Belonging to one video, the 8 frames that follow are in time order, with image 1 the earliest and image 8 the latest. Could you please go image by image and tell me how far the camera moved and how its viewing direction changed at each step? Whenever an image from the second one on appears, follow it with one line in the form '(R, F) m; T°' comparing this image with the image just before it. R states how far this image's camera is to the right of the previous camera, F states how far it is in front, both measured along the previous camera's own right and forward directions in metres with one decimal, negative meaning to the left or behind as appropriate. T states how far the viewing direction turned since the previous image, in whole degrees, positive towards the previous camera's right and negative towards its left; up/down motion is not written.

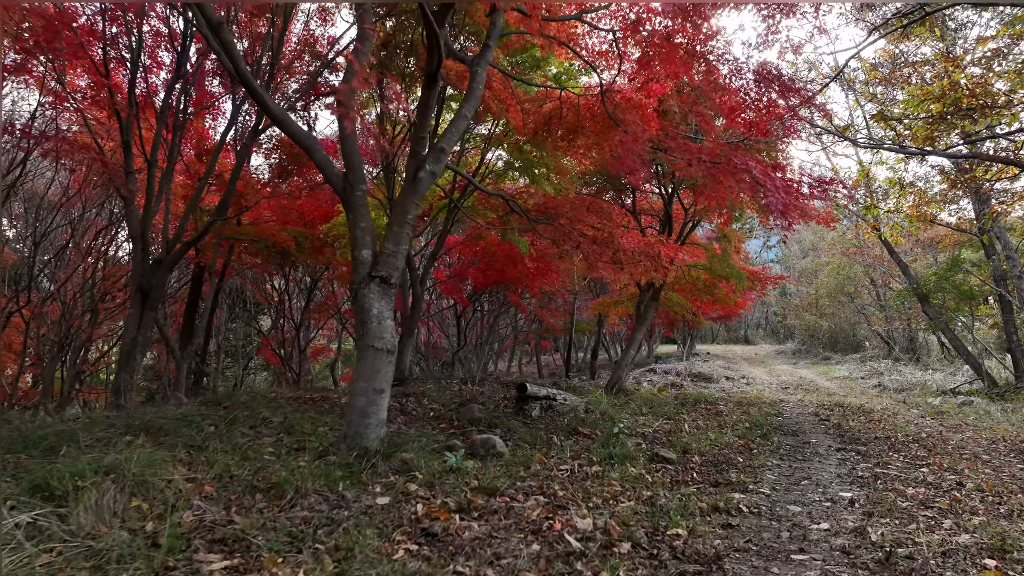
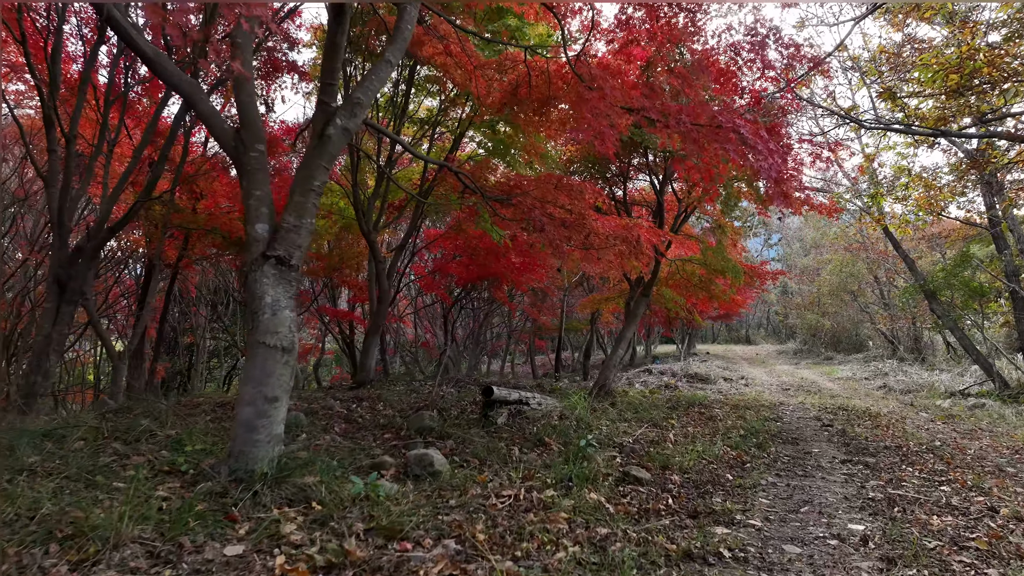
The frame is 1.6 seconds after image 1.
(+0.4, +0.6) m; 0°
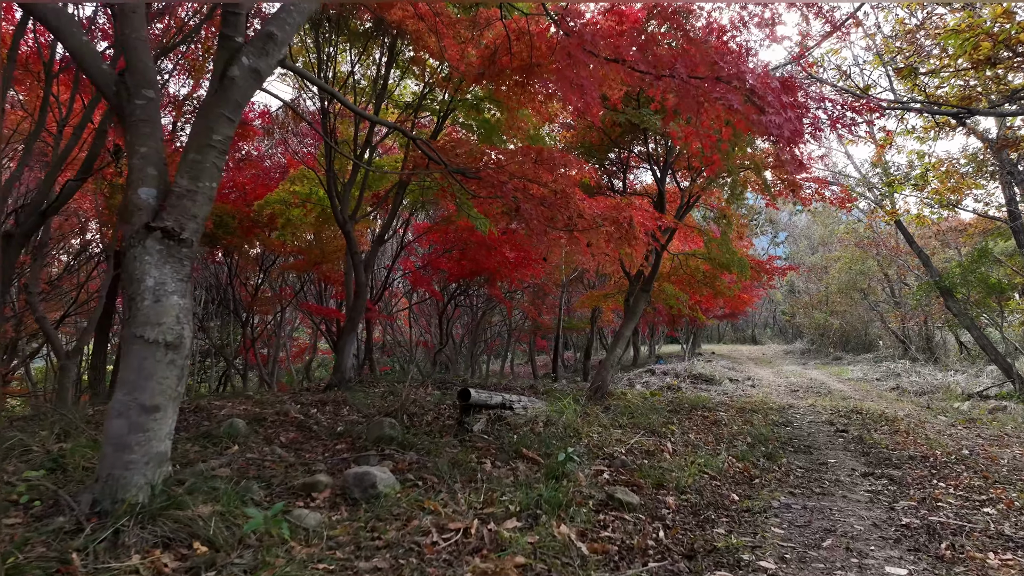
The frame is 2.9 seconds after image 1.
(+0.2, +0.5) m; -1°
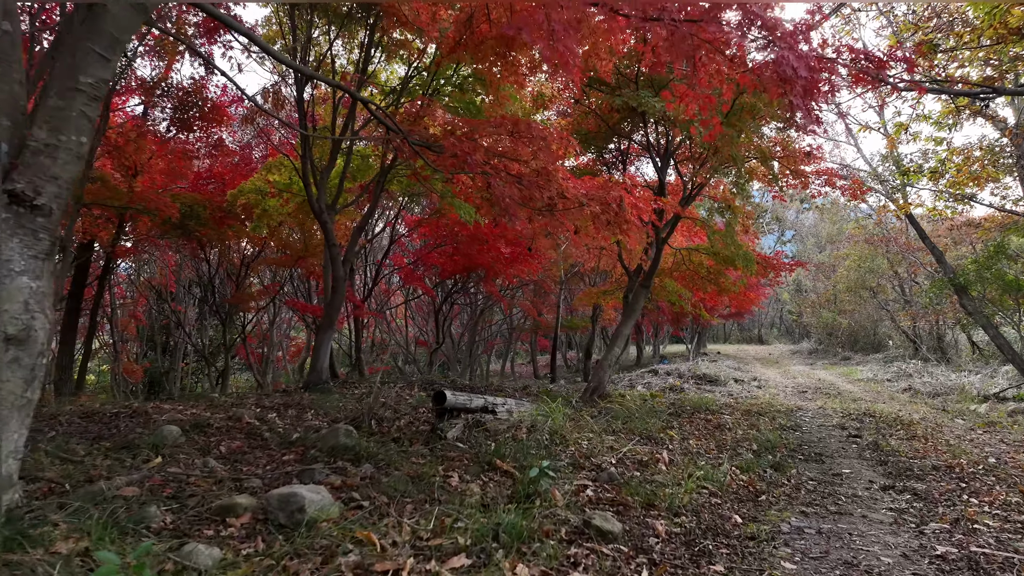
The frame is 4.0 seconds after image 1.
(+0.2, +0.4) m; -1°
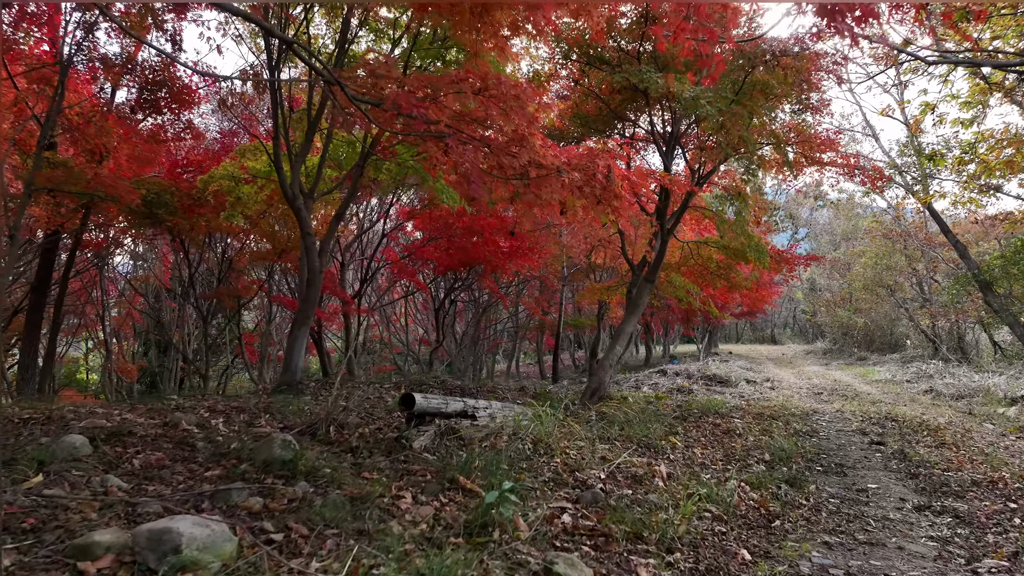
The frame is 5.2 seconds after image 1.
(+0.2, +0.5) m; -1°
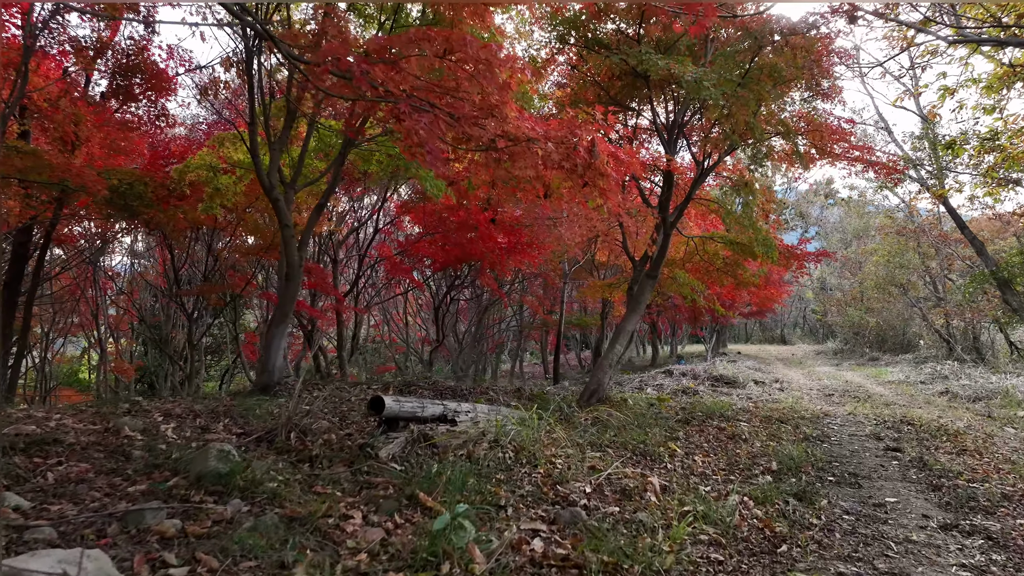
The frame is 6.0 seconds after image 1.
(+0.2, +0.3) m; -1°
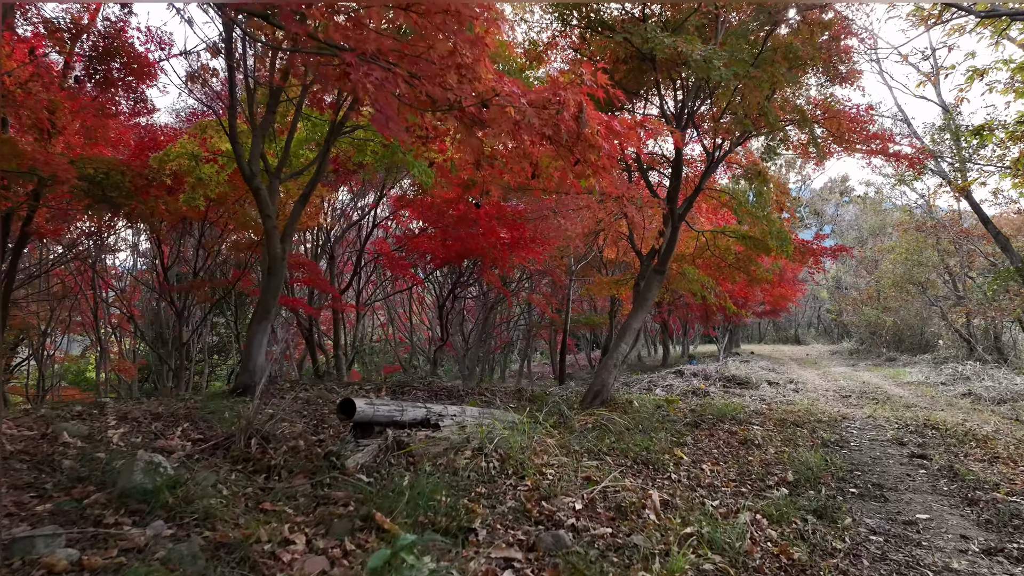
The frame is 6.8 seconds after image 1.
(+0.2, +0.3) m; -1°
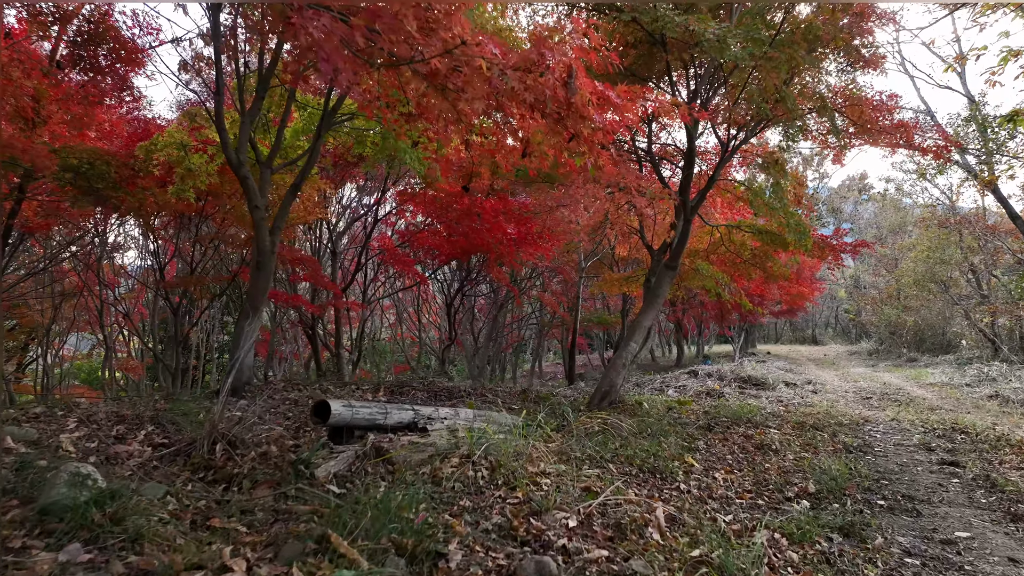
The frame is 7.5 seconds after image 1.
(+0.1, +0.3) m; -1°
